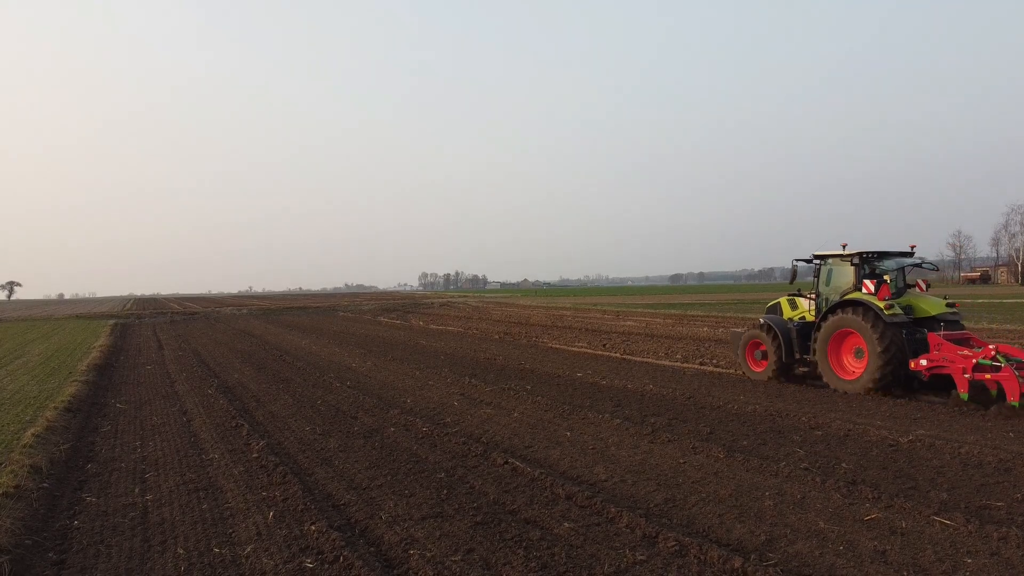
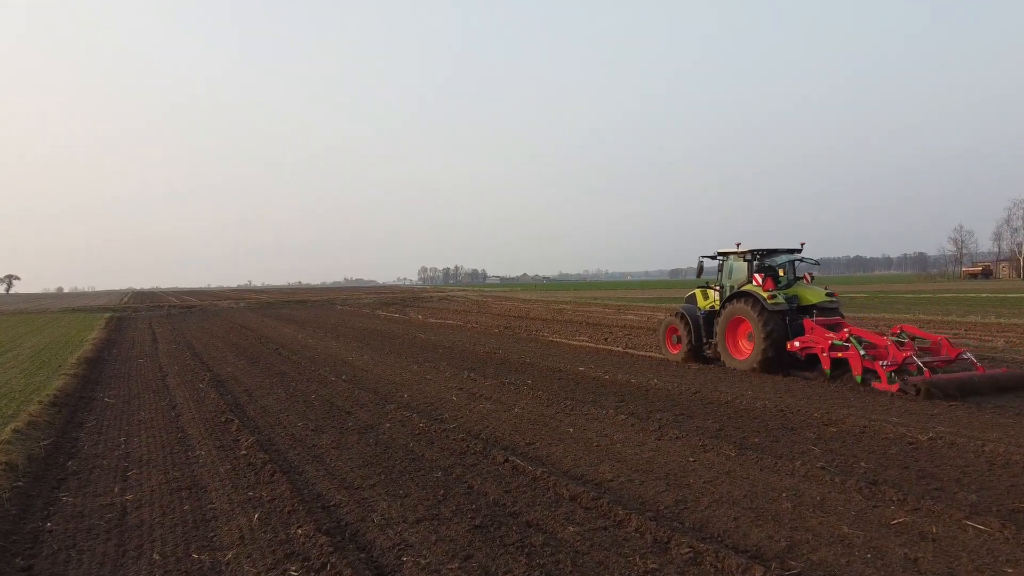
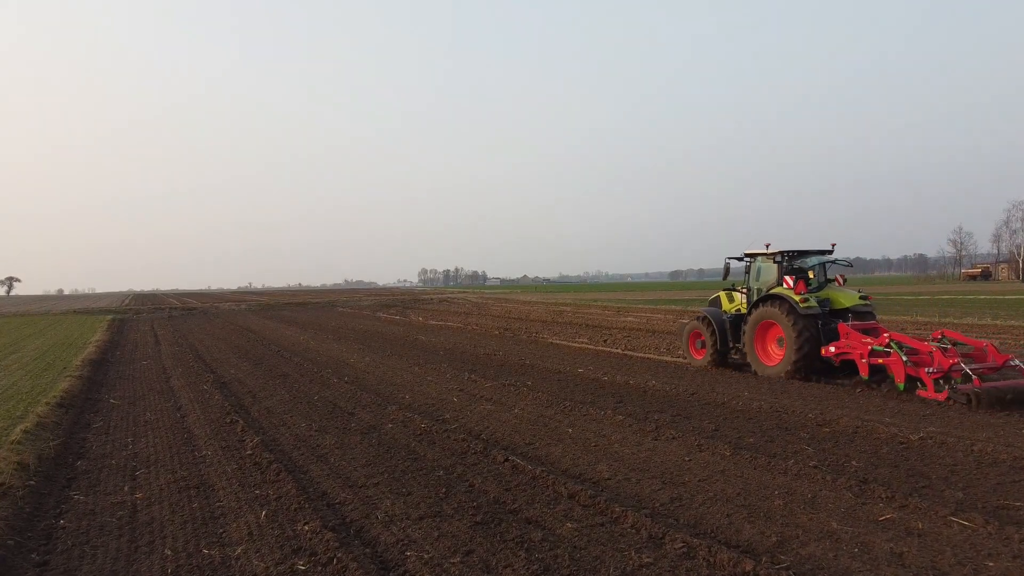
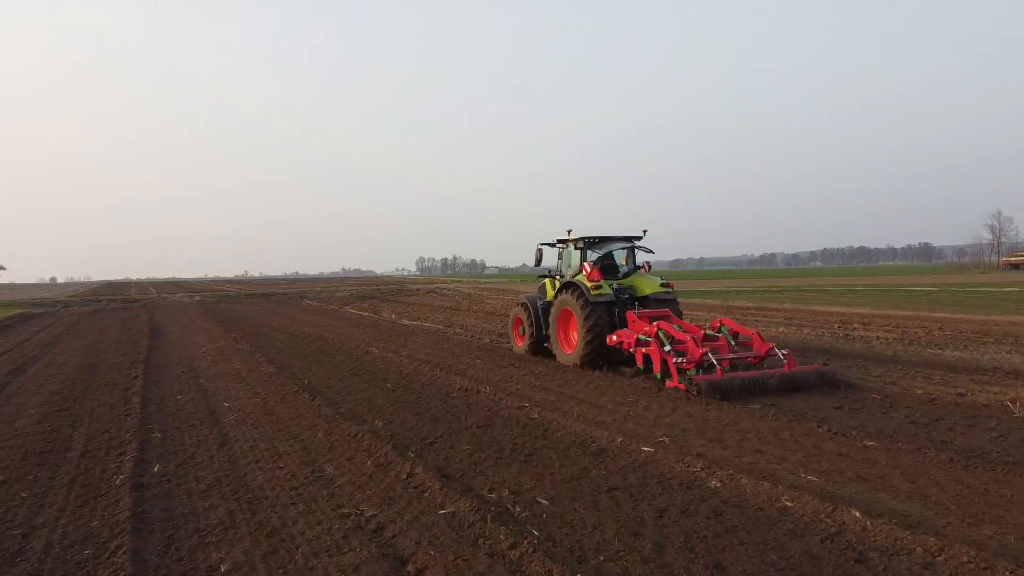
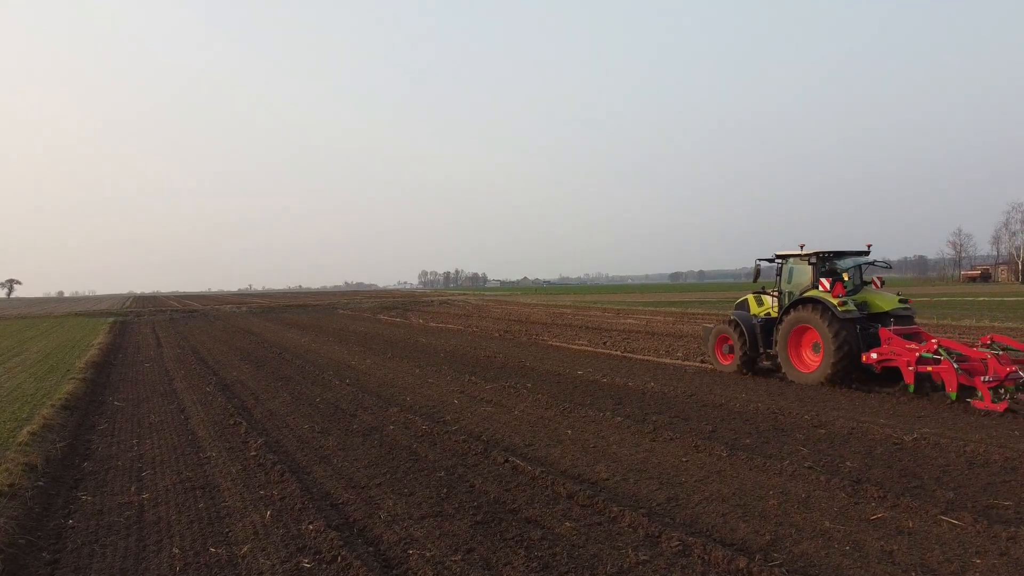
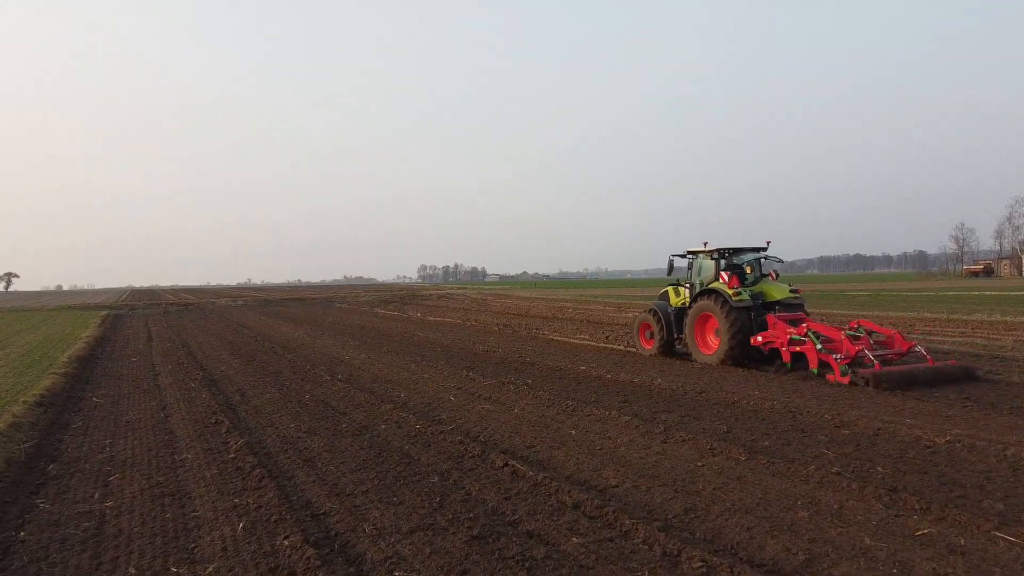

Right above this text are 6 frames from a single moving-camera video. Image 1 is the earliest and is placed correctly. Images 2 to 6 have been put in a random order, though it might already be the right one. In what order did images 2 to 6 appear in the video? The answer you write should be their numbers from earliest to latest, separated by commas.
5, 3, 2, 6, 4
